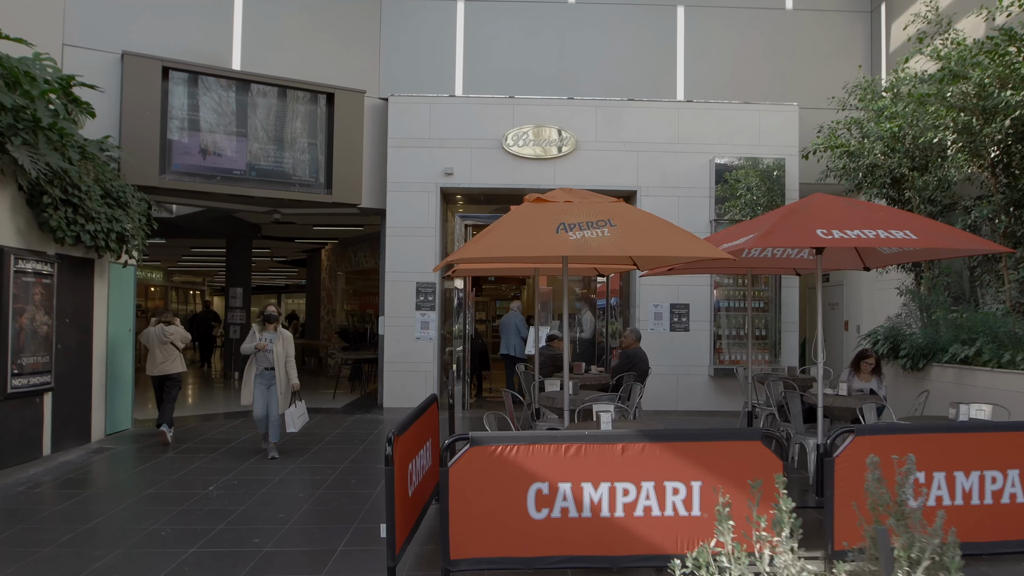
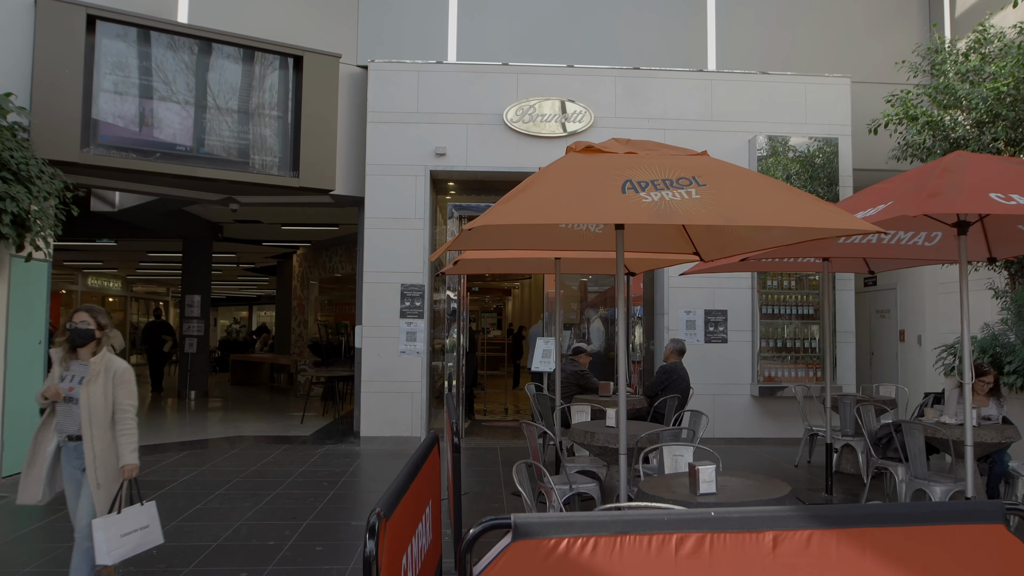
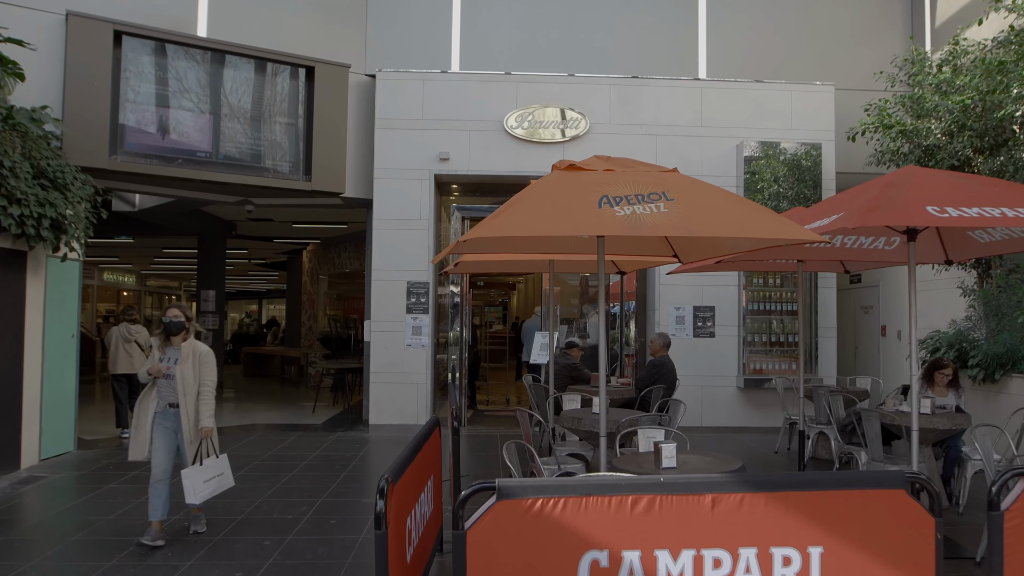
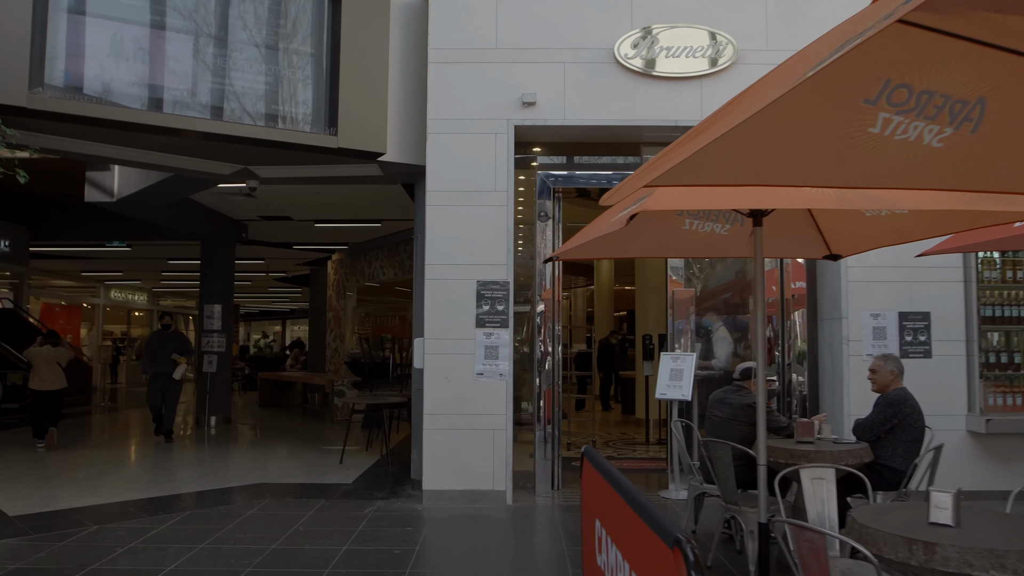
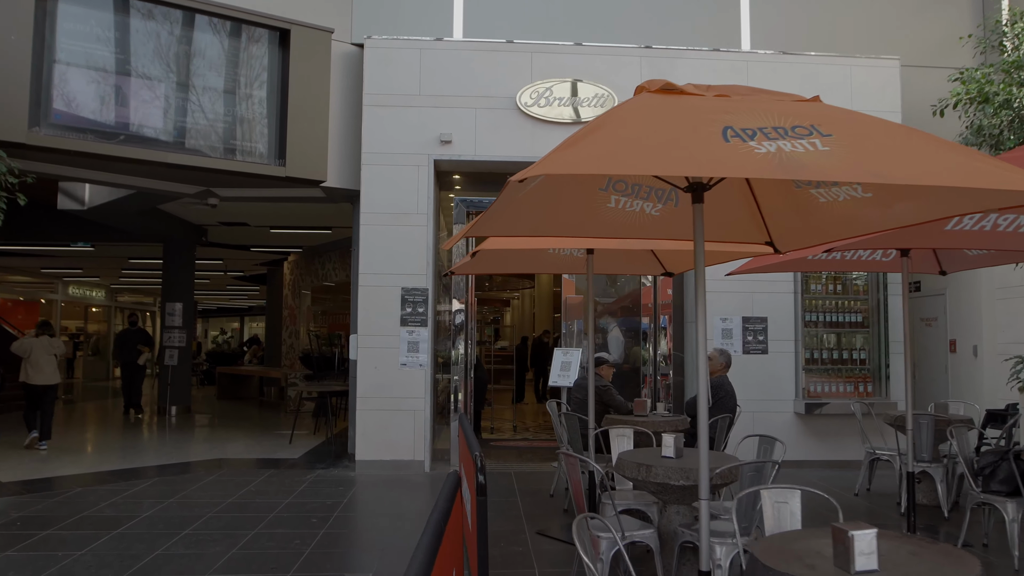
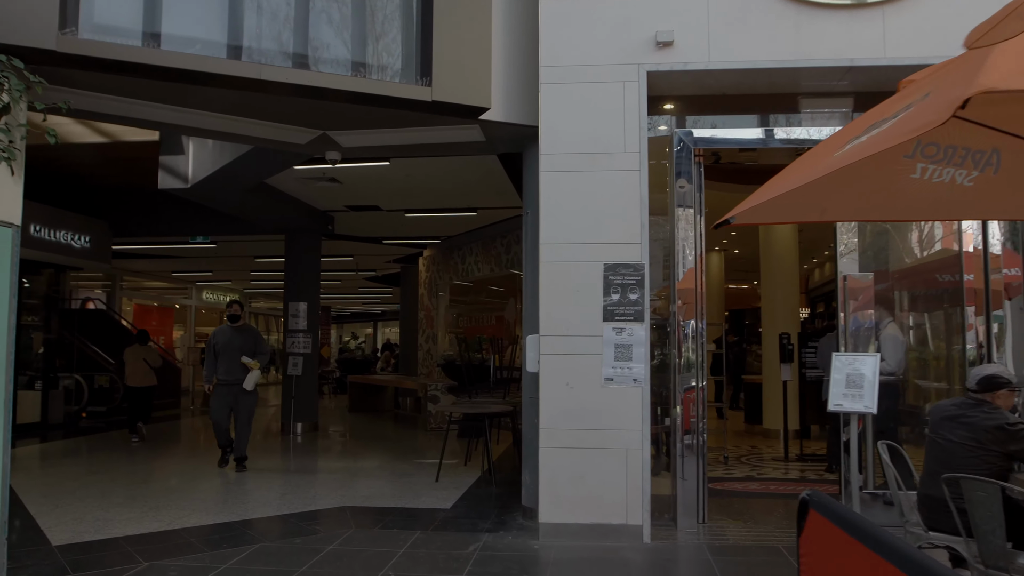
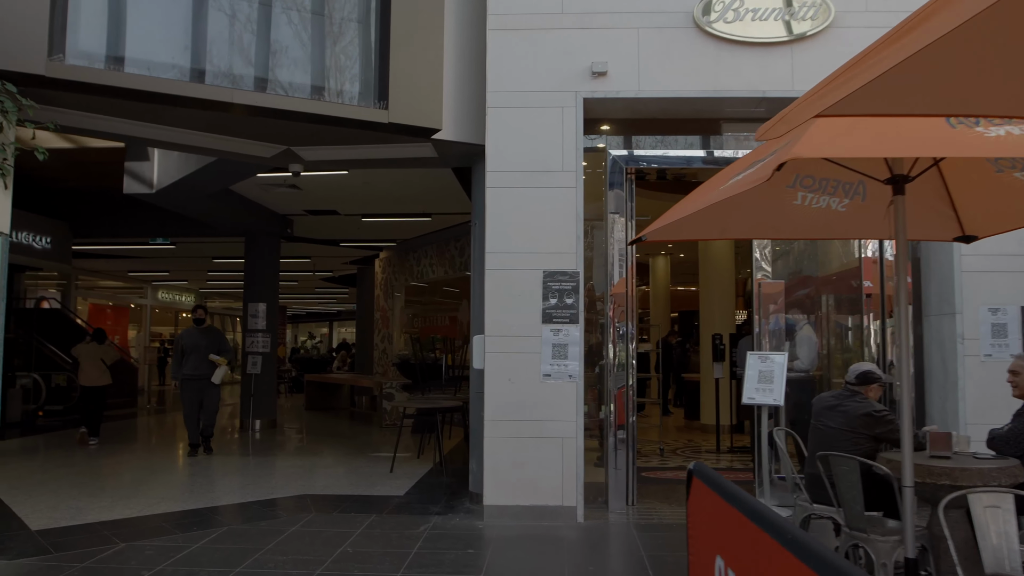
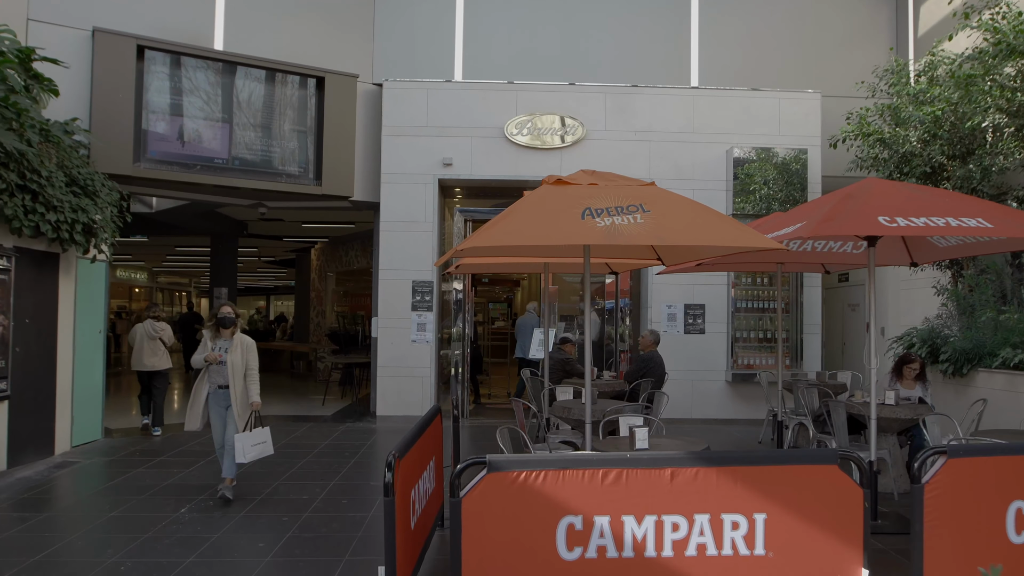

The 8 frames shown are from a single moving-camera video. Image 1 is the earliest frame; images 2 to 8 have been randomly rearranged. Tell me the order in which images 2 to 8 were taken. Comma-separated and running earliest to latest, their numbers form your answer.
8, 3, 2, 5, 4, 7, 6
